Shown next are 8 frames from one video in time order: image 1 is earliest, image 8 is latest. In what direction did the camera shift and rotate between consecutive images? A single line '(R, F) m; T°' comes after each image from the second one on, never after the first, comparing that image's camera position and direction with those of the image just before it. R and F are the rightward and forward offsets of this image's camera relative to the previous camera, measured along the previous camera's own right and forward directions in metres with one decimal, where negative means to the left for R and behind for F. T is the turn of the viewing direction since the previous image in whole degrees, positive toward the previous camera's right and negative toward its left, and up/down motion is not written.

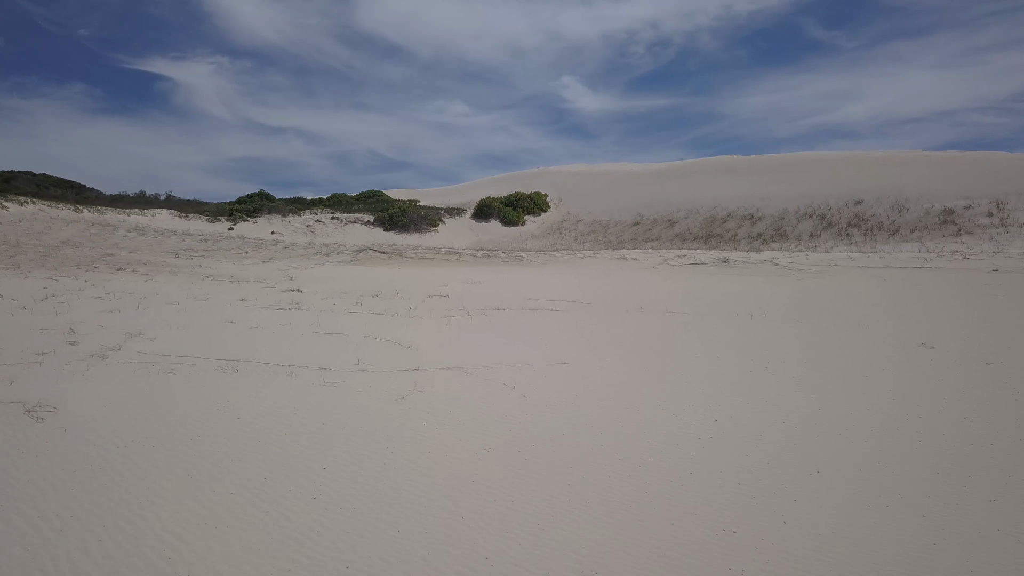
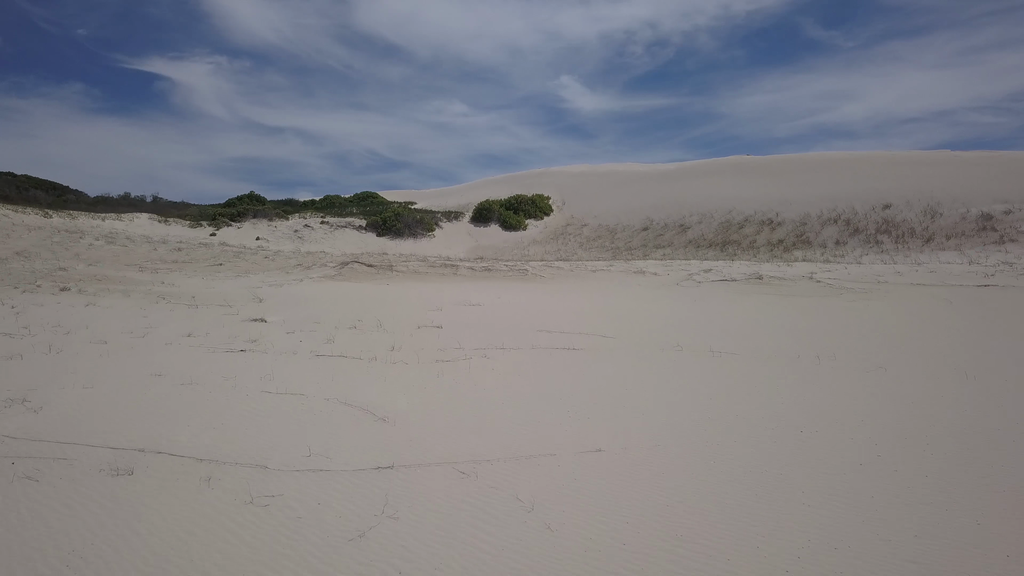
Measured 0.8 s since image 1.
(-0.1, +1.1) m; 0°
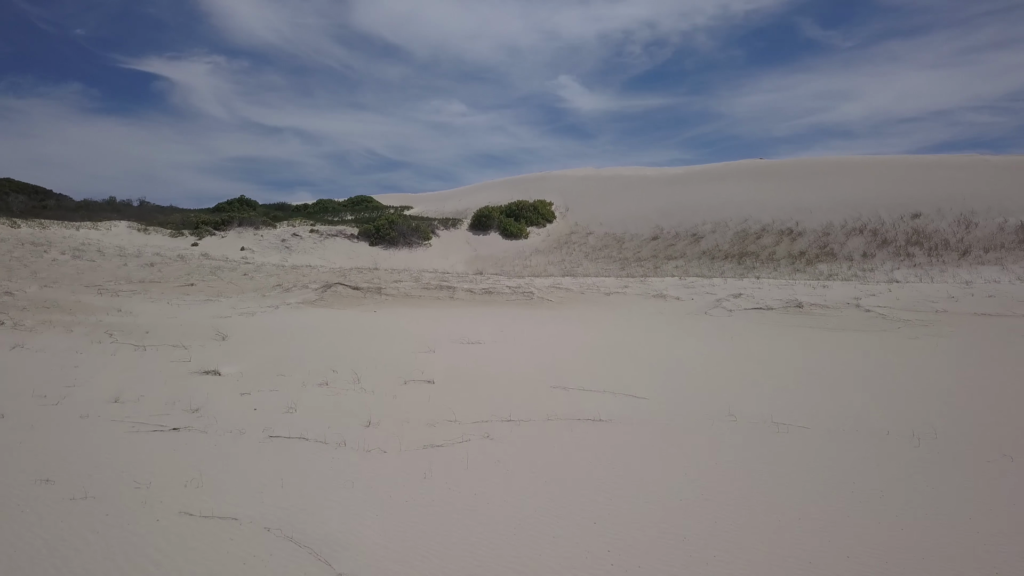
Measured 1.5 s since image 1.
(-0.1, +1.0) m; 0°
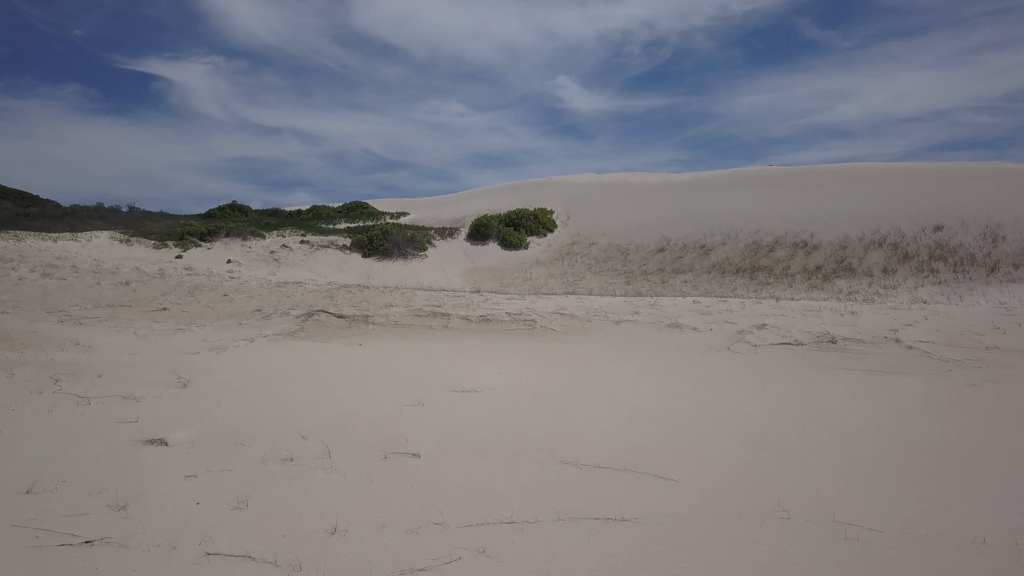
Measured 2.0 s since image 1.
(0.0, +0.7) m; 0°
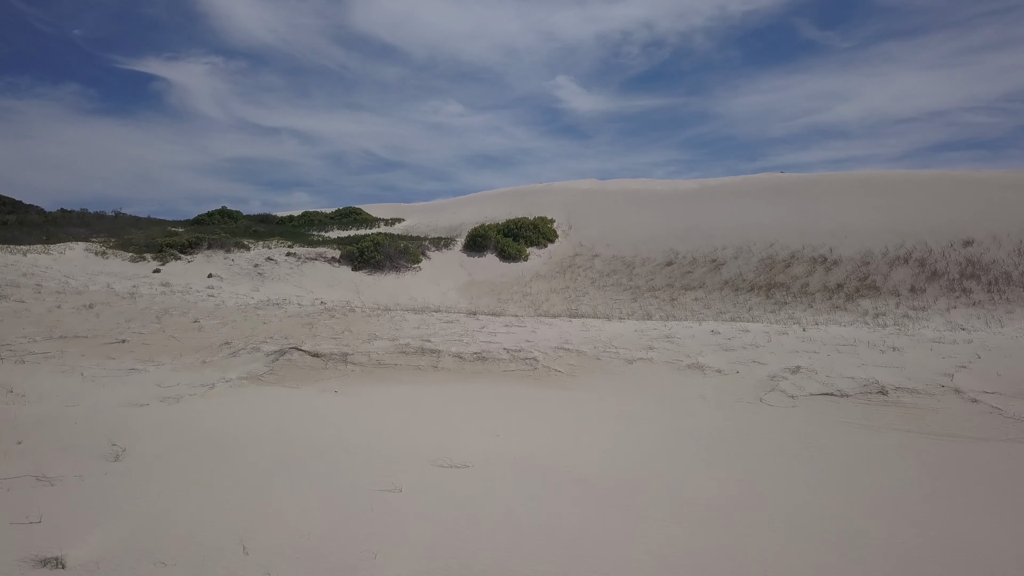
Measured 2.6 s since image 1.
(0.0, +0.9) m; 0°
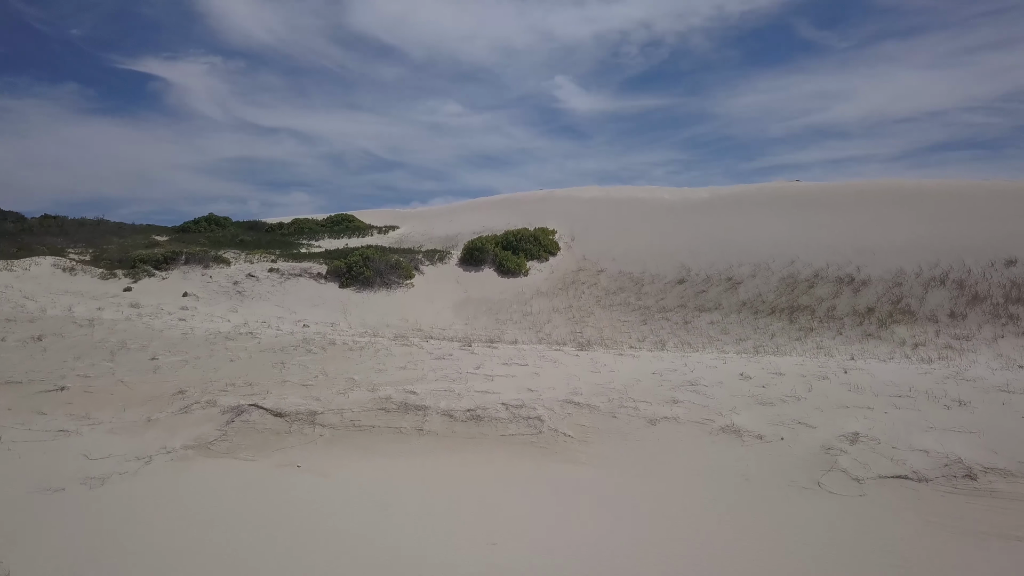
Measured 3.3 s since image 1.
(0.0, +1.0) m; 0°
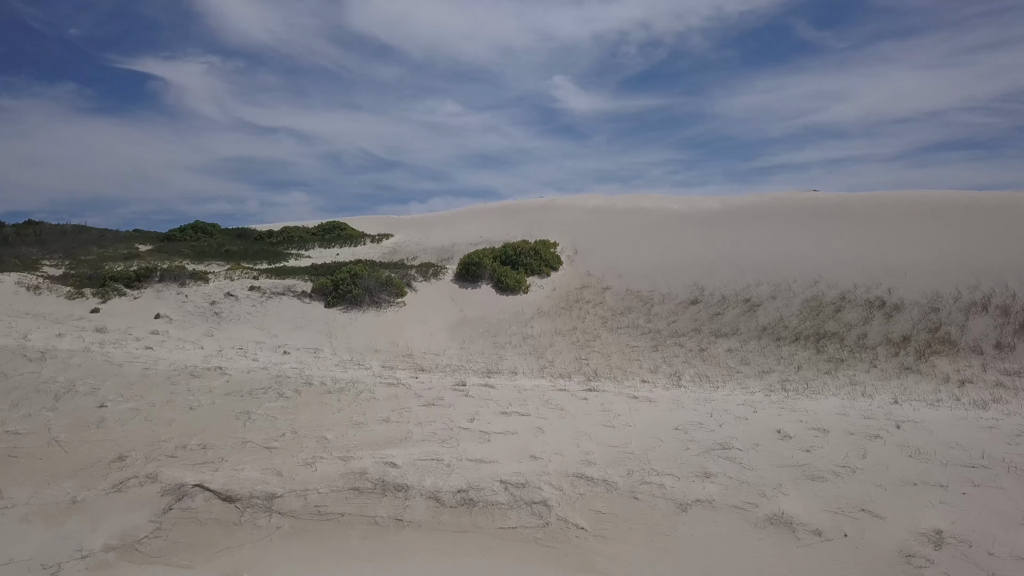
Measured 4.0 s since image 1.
(0.0, +1.0) m; 0°
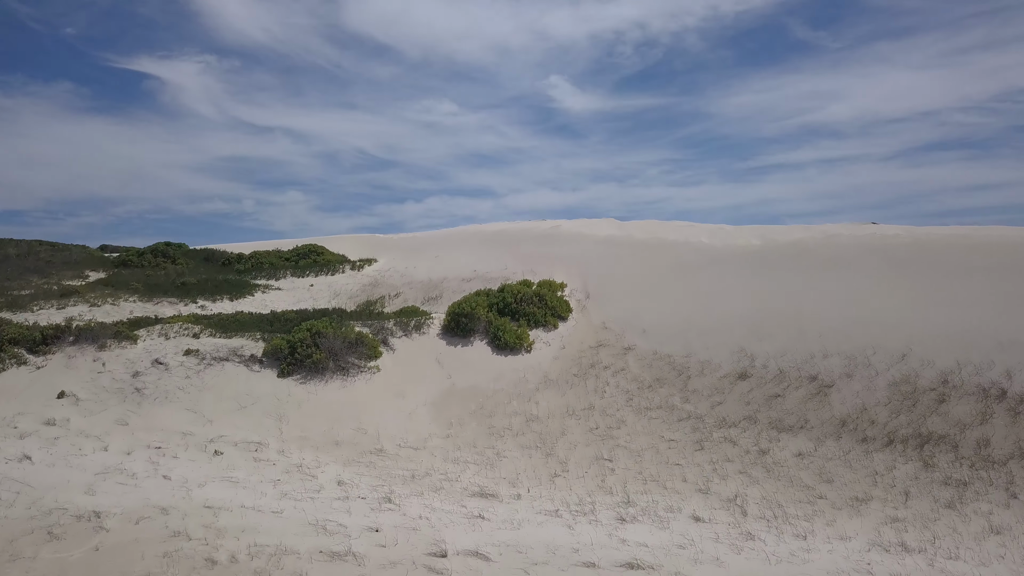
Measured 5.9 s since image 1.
(0.0, +2.5) m; 0°
